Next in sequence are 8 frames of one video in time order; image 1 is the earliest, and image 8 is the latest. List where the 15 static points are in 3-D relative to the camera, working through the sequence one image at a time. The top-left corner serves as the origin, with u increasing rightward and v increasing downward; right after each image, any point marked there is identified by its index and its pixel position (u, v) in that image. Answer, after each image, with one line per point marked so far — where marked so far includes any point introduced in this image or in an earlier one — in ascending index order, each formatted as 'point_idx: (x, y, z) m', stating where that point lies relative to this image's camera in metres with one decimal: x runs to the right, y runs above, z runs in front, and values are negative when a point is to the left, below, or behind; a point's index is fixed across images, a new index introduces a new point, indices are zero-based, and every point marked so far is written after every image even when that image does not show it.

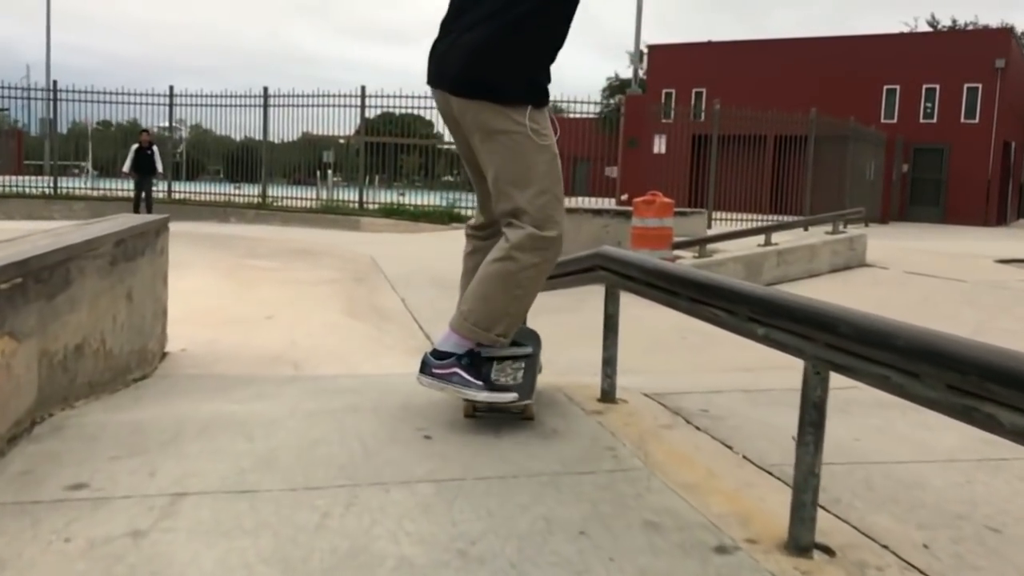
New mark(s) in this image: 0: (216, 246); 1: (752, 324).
0: (-4.3, +0.6, +13.0) m
1: (+0.6, -0.1, +2.1) m
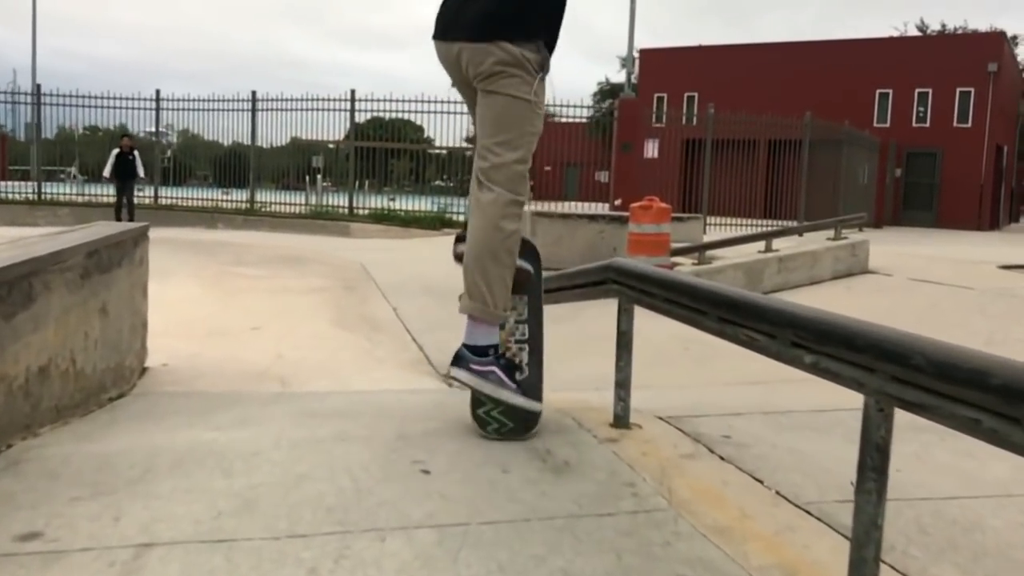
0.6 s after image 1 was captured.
0: (-4.4, +0.5, +12.7) m
1: (+0.6, -0.1, +1.9) m
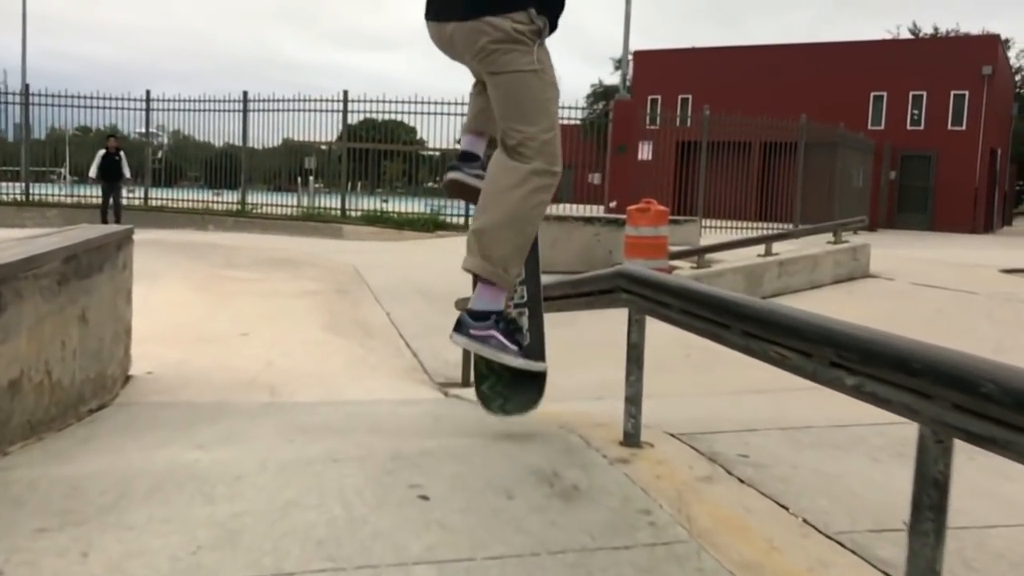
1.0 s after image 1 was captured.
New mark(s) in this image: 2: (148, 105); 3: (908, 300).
0: (-4.5, +0.5, +12.4) m
1: (+0.6, -0.2, +1.7) m
2: (-7.8, +3.9, +19.2) m
3: (+3.7, -0.1, +8.3) m
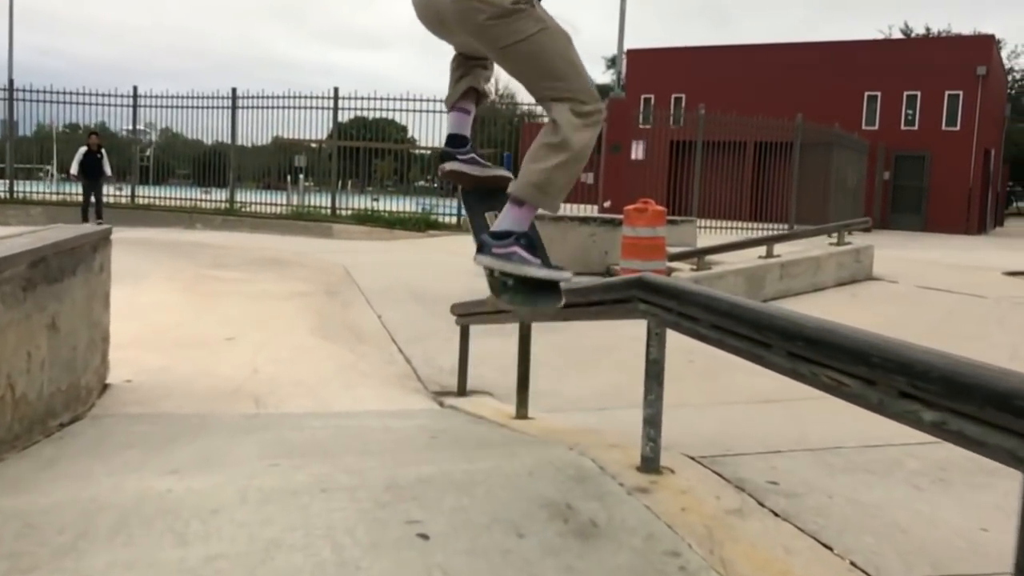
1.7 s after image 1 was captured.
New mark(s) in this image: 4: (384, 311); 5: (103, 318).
0: (-4.6, +0.5, +12.1) m
1: (+0.6, -0.2, +1.4) m
2: (-8.0, +3.9, +18.8) m
3: (+3.7, -0.1, +8.1) m
4: (-1.1, -0.2, +7.9) m
5: (-2.1, -0.2, +4.6) m
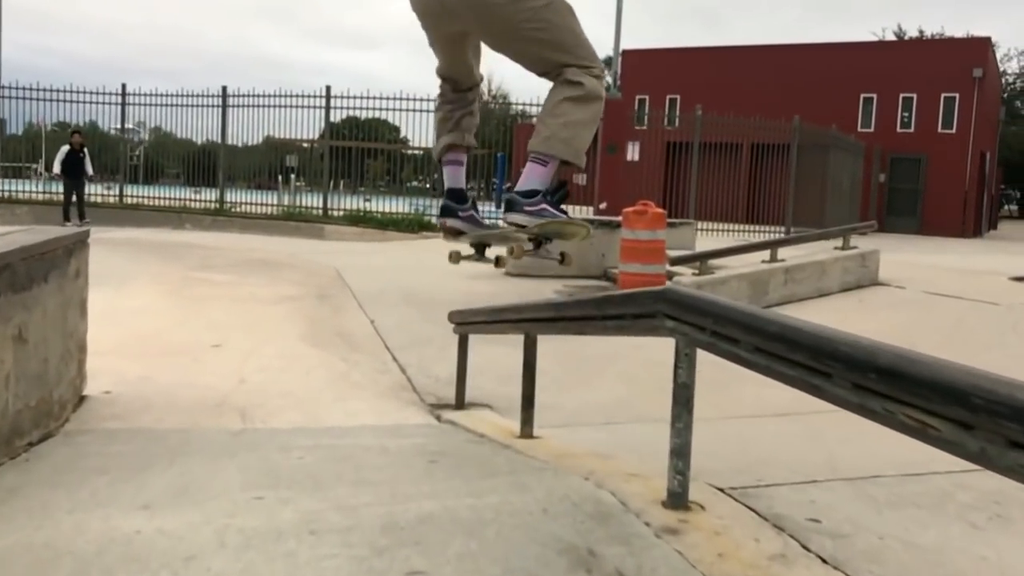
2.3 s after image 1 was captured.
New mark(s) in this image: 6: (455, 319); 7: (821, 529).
0: (-4.6, +0.4, +11.8) m
1: (+0.7, -0.2, +1.2) m
2: (-8.1, +3.9, +18.5) m
3: (+3.6, -0.2, +7.8) m
4: (-1.2, -0.2, +7.7) m
5: (-2.1, -0.2, +4.3) m
6: (-0.3, -0.2, +4.5) m
7: (+0.8, -0.6, +2.2) m
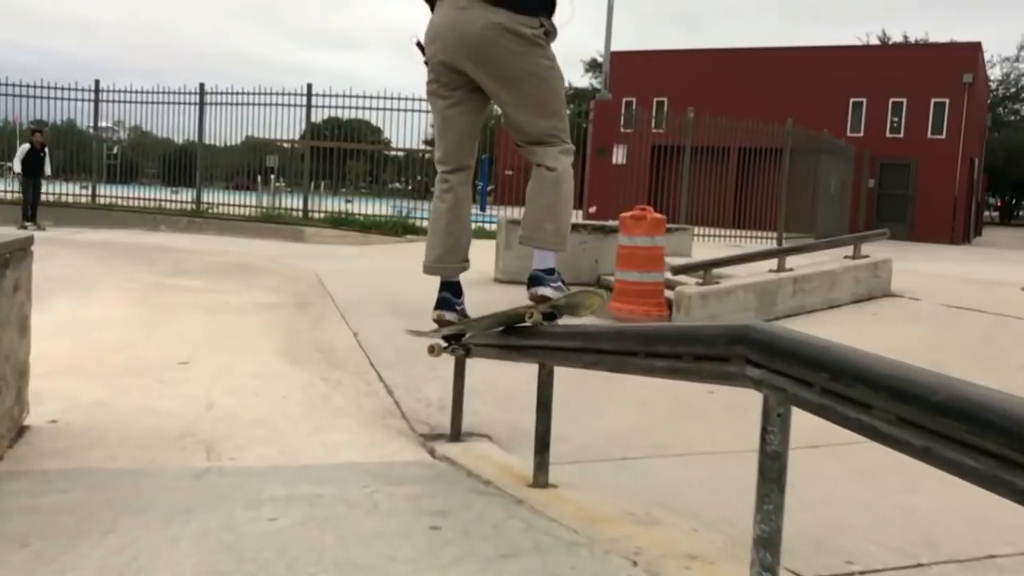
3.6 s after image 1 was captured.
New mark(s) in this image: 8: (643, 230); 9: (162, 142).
0: (-4.7, +0.3, +11.2) m
1: (+0.8, -0.3, +0.7) m
2: (-8.3, +3.9, +17.8) m
3: (+3.6, -0.3, +7.4) m
4: (-1.2, -0.3, +7.1) m
5: (-2.1, -0.3, +3.8) m
6: (-0.3, -0.2, +3.9) m
7: (+0.8, -0.7, +1.6) m
8: (+1.3, +0.6, +8.6) m
9: (-6.3, +2.6, +15.9) m
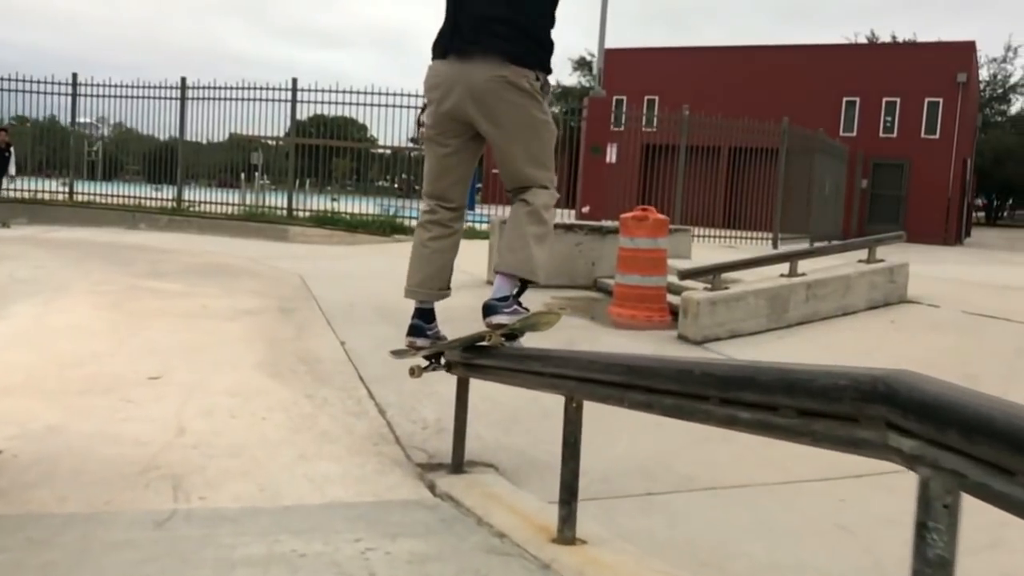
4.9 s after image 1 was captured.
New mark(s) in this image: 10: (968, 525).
0: (-4.8, +0.3, +10.6) m
1: (+0.9, -0.4, +0.2) m
2: (-8.5, +3.8, +17.2) m
3: (+3.6, -0.4, +7.0) m
4: (-1.2, -0.4, +6.6) m
5: (-2.0, -0.3, +3.2) m
6: (-0.2, -0.3, +3.4) m
7: (+0.9, -0.7, +1.2) m
8: (+1.3, +0.5, +8.2) m
9: (-6.5, +2.6, +15.4) m
10: (+1.5, -0.8, +3.0) m
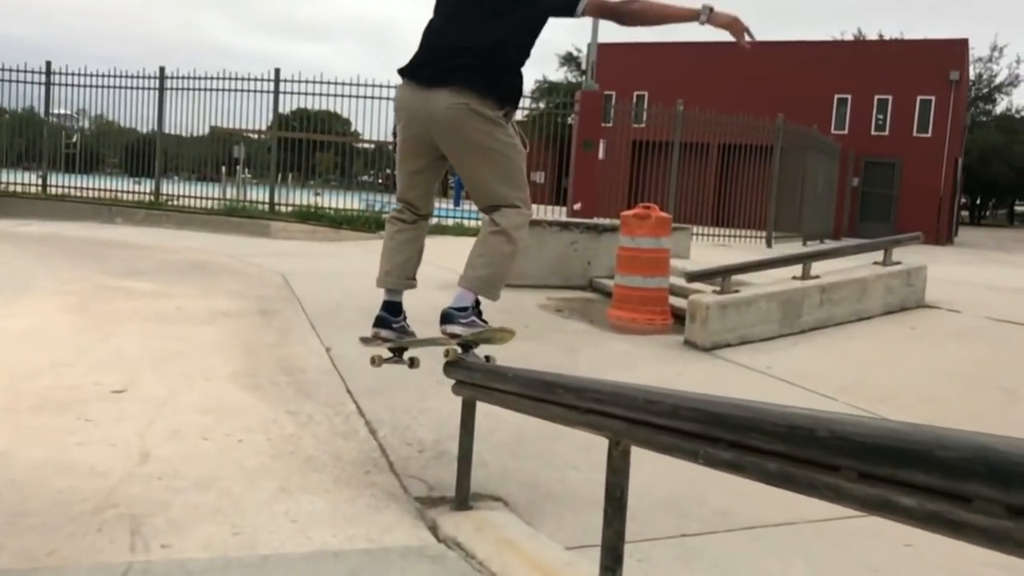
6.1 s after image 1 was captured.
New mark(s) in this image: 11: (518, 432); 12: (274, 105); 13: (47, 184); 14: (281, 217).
0: (-4.9, +0.3, +10.1) m
1: (+1.0, -0.4, -0.3) m
2: (-8.7, +3.9, +16.5) m
3: (+3.6, -0.4, +6.5) m
4: (-1.2, -0.4, +6.1) m
5: (-2.0, -0.3, +2.7) m
6: (-0.2, -0.3, +2.9) m
7: (+1.0, -0.8, +0.7) m
8: (+1.2, +0.5, +7.7) m
9: (-6.6, +2.7, +14.7) m
10: (+1.6, -0.8, +2.5) m
11: (0.0, -0.7, +4.2) m
12: (-3.7, +2.9, +13.9) m
13: (-8.0, +1.8, +15.2) m
14: (-3.7, +1.1, +14.1) m
